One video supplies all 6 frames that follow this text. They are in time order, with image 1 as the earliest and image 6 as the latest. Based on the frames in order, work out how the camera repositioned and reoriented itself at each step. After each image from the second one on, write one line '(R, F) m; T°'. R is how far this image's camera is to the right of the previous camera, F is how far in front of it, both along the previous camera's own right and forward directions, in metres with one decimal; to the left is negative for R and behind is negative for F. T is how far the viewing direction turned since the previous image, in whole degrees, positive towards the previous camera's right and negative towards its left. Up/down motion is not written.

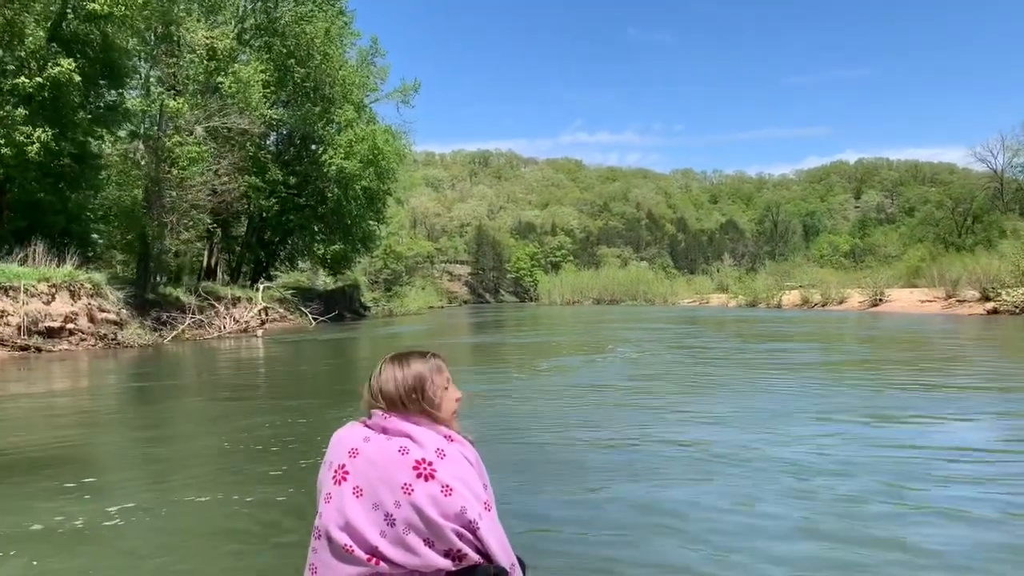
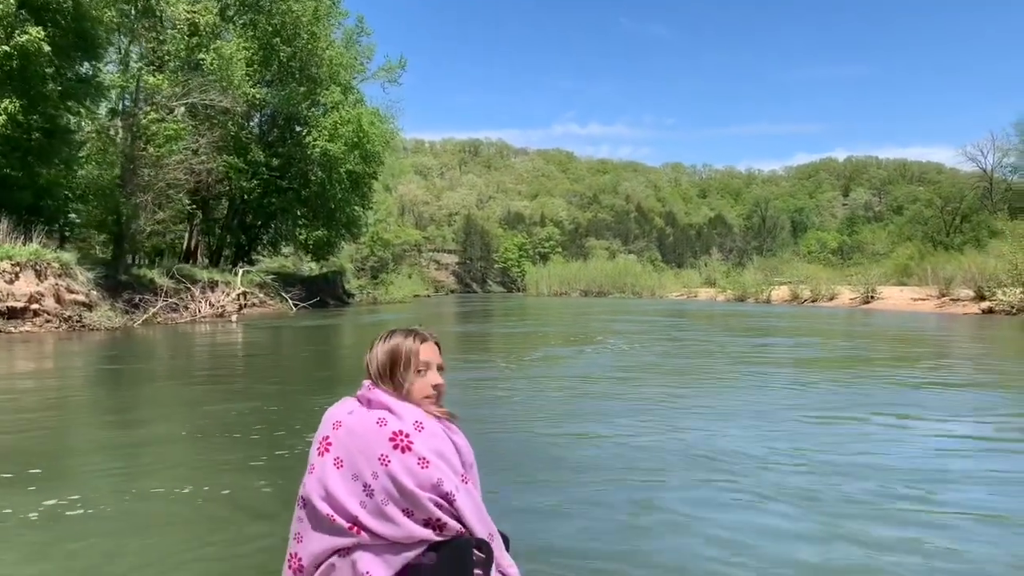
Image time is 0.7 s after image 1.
(0.0, +0.2) m; +1°
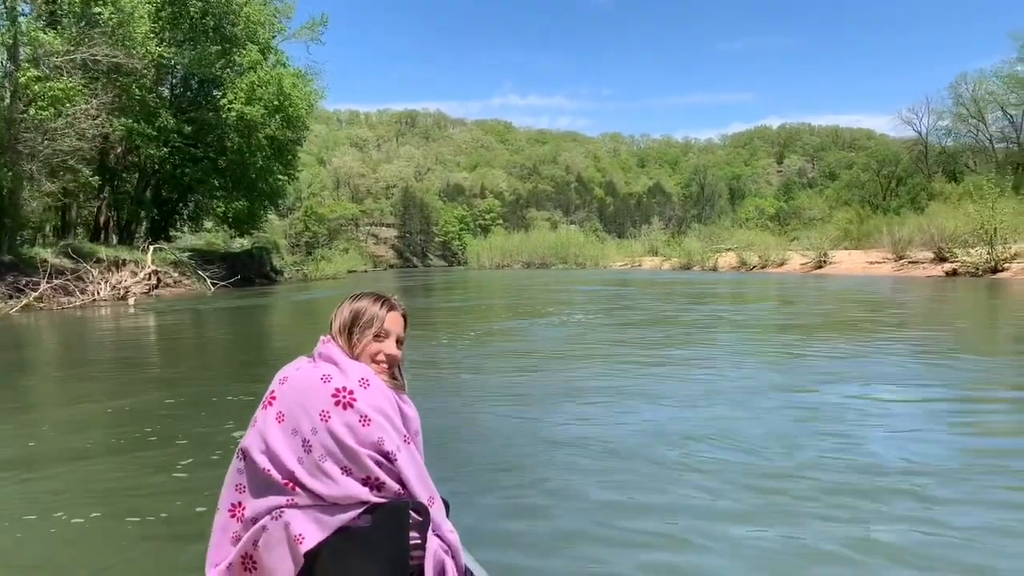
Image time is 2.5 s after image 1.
(0.0, +0.5) m; +4°
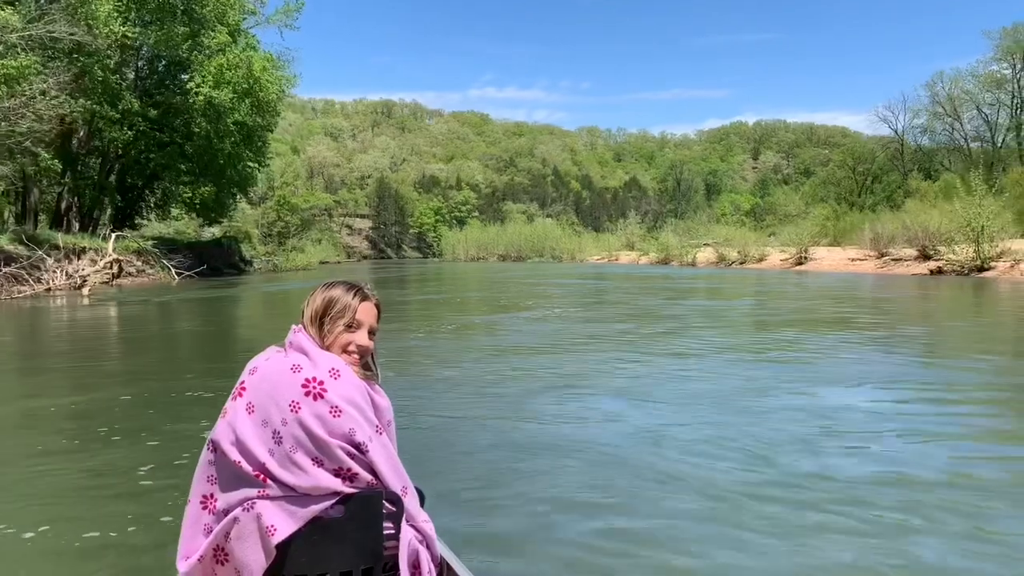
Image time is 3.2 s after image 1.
(0.0, +0.2) m; +2°
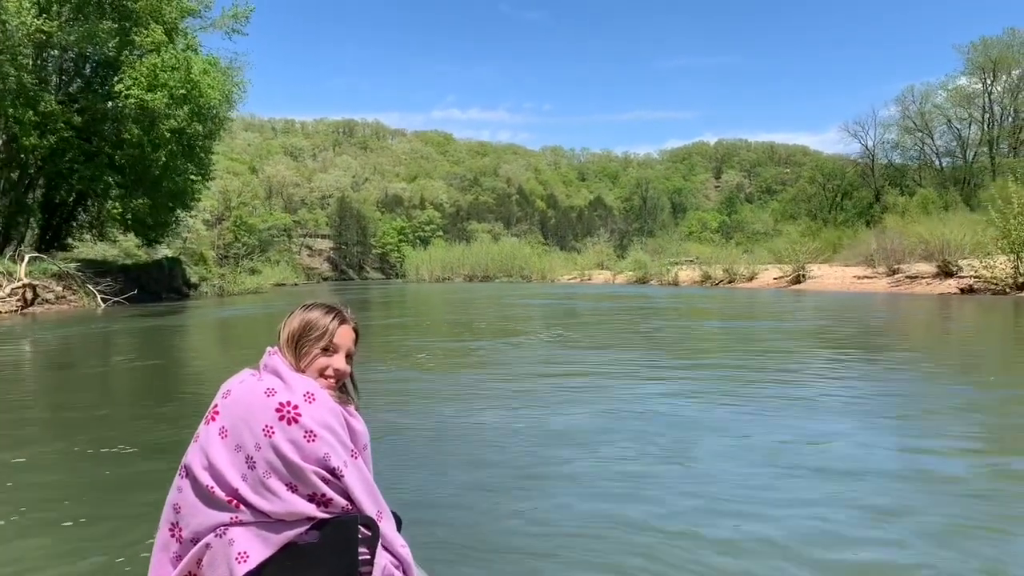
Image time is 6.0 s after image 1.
(-0.1, +0.7) m; +3°
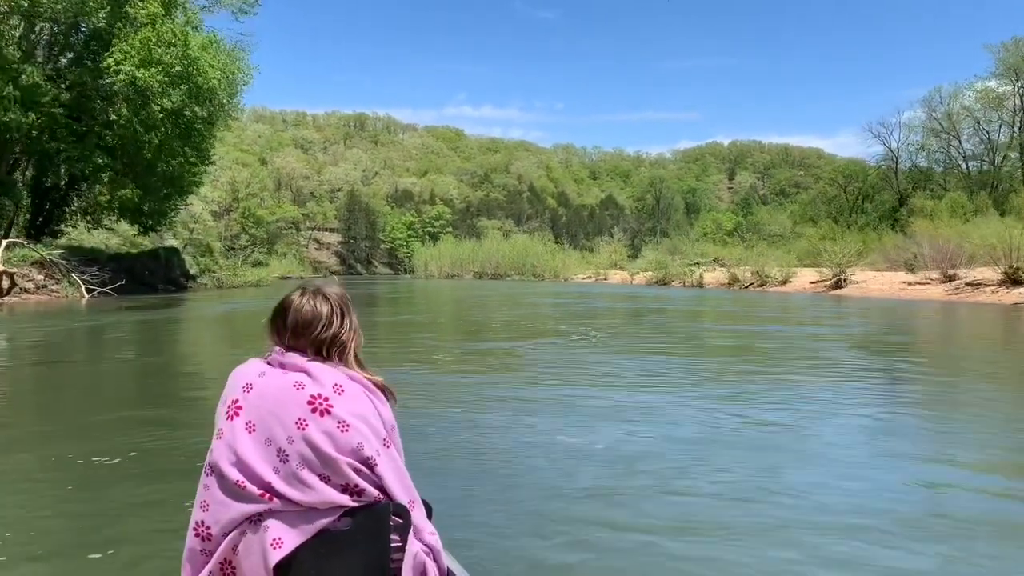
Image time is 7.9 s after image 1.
(-0.1, +0.5) m; -1°
